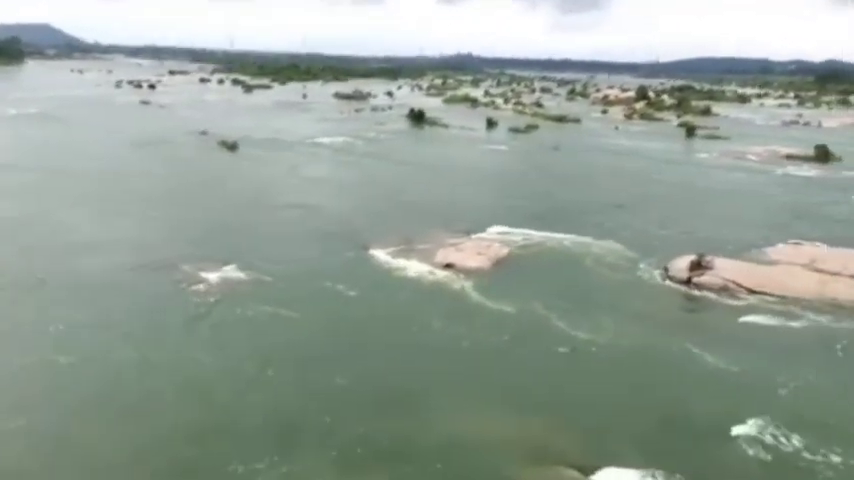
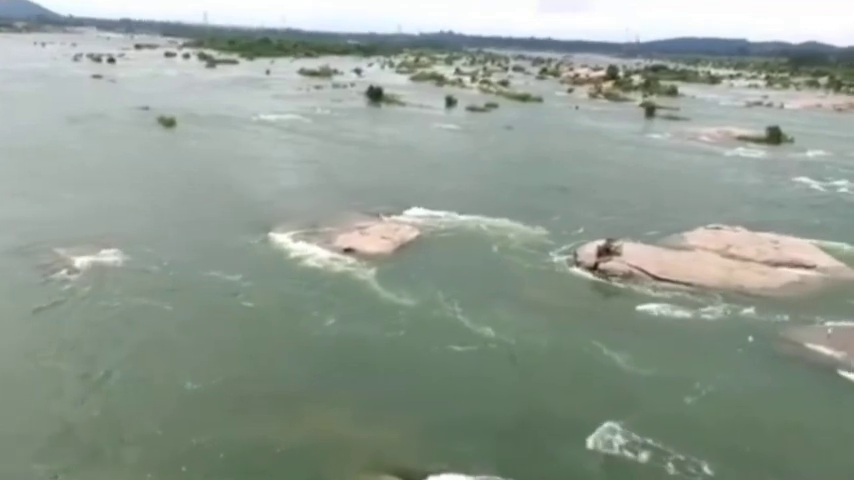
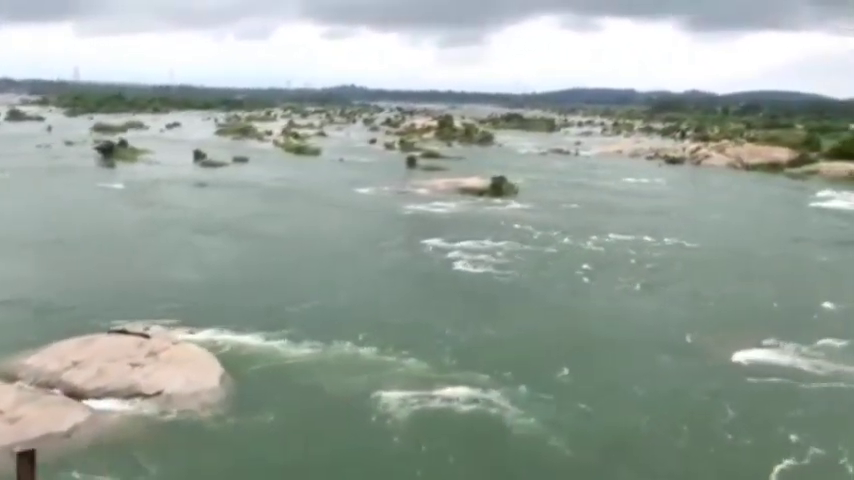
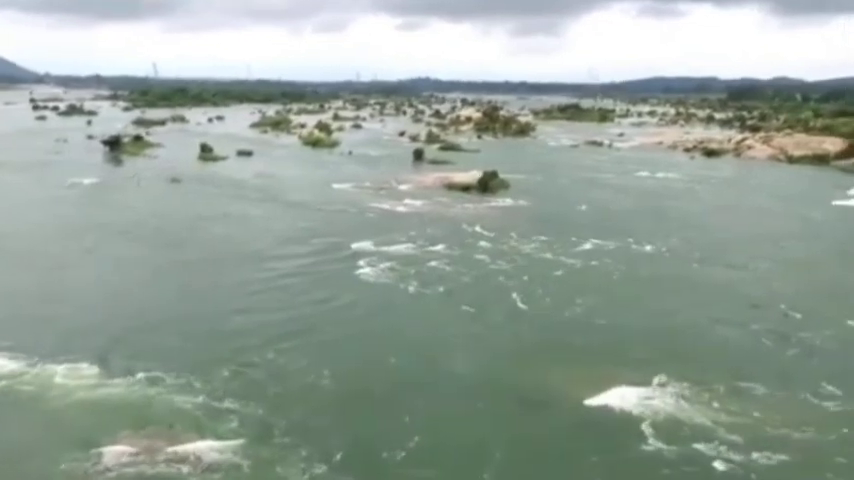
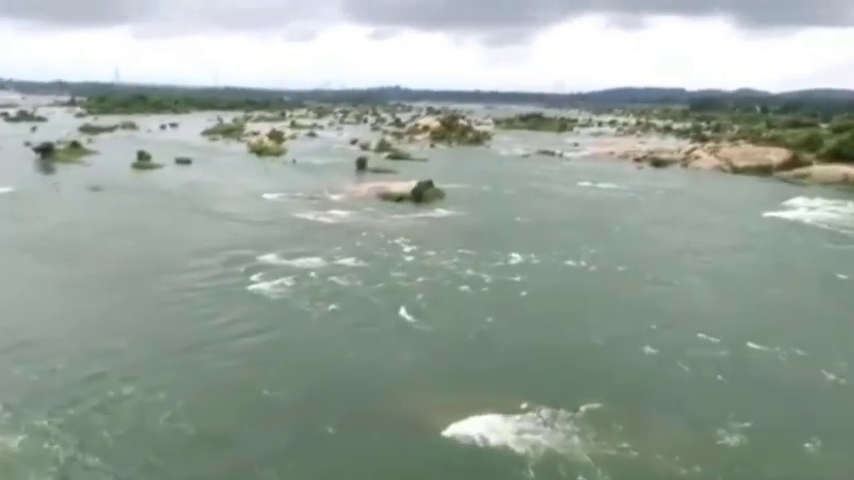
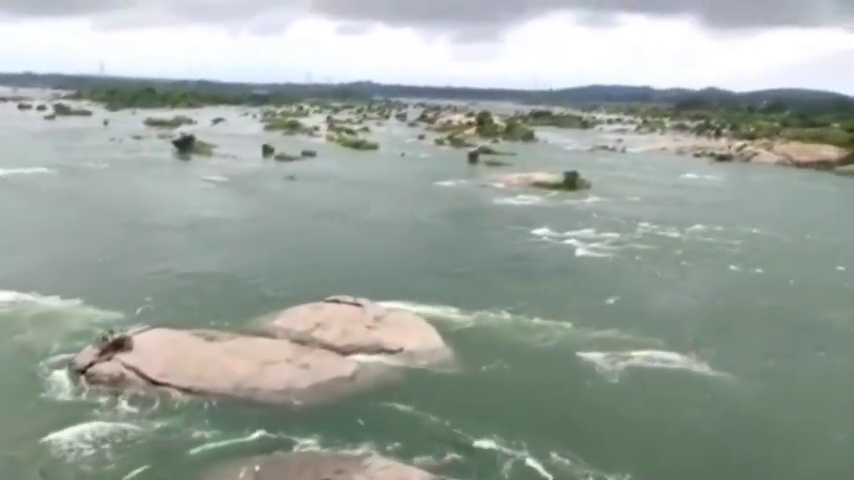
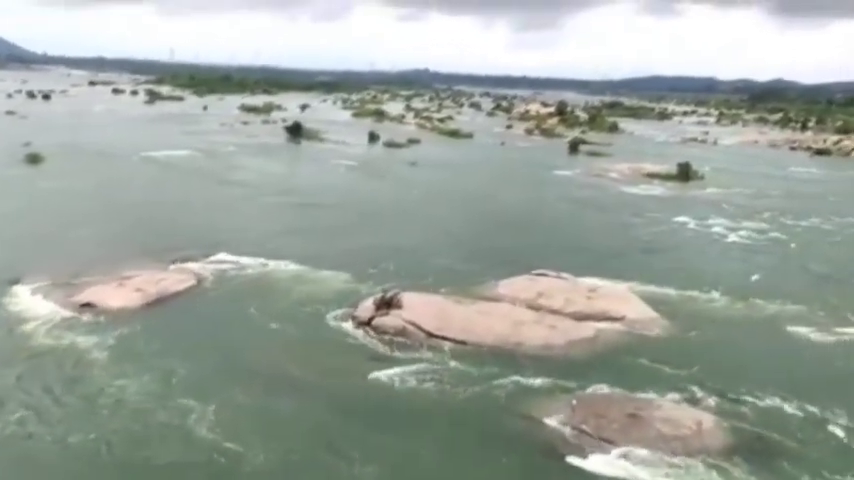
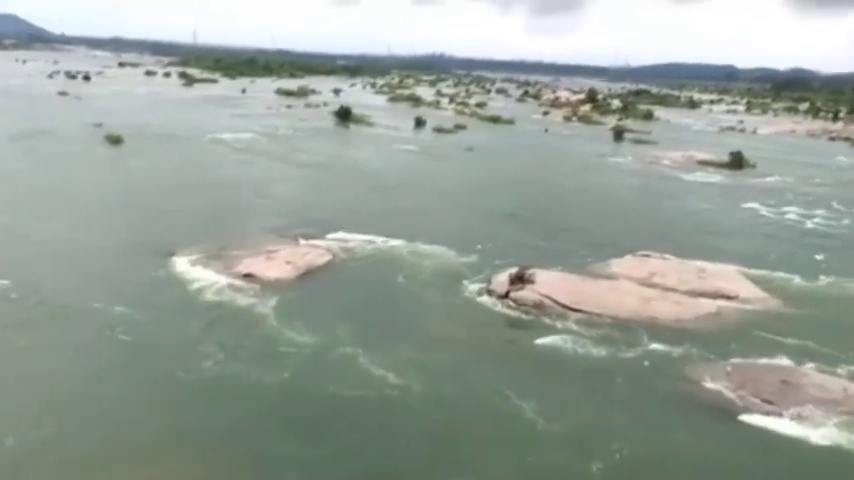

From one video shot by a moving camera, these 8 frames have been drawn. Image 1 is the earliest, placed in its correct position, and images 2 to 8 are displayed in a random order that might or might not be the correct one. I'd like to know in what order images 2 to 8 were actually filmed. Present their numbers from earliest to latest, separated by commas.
2, 8, 7, 6, 3, 4, 5
